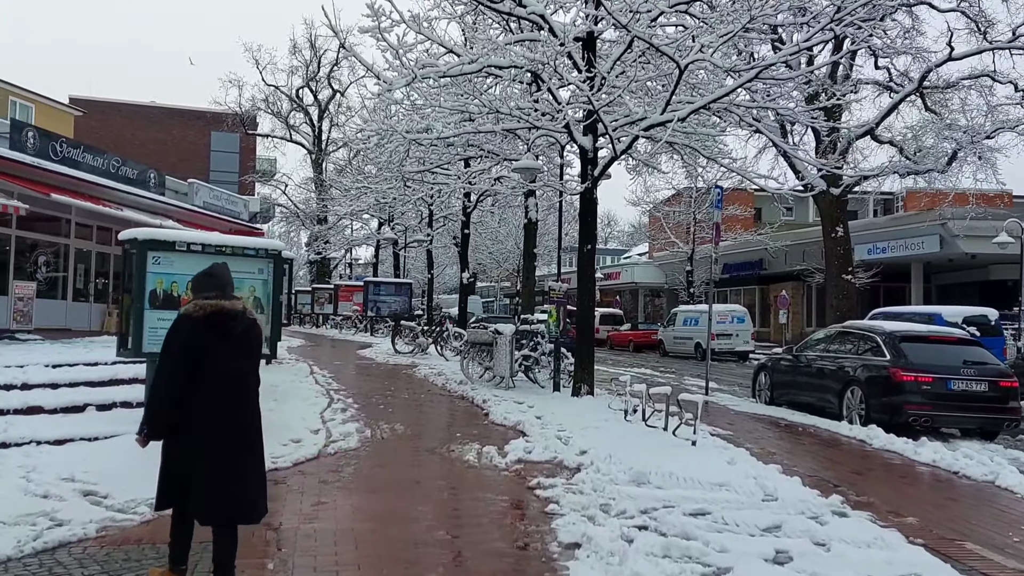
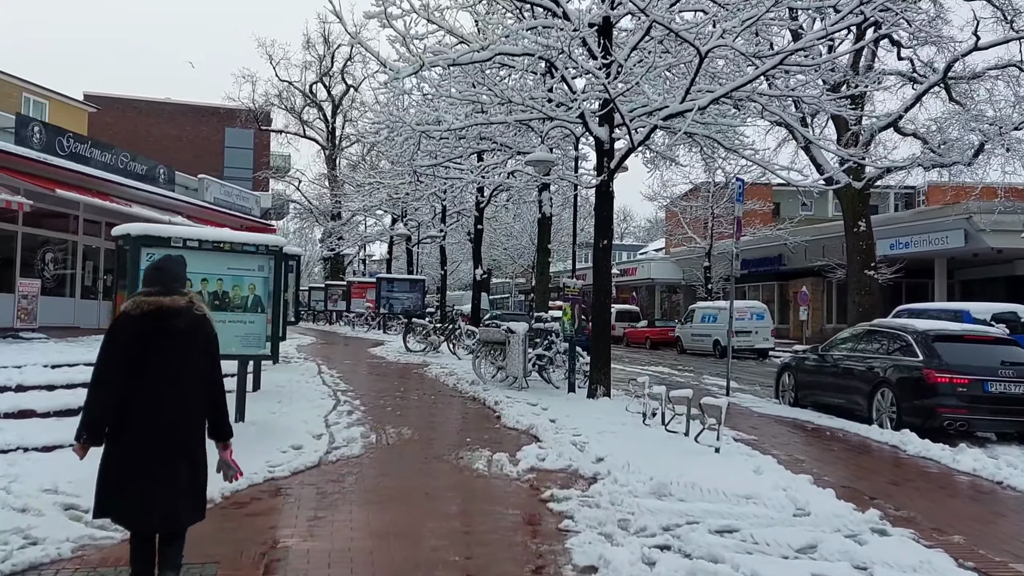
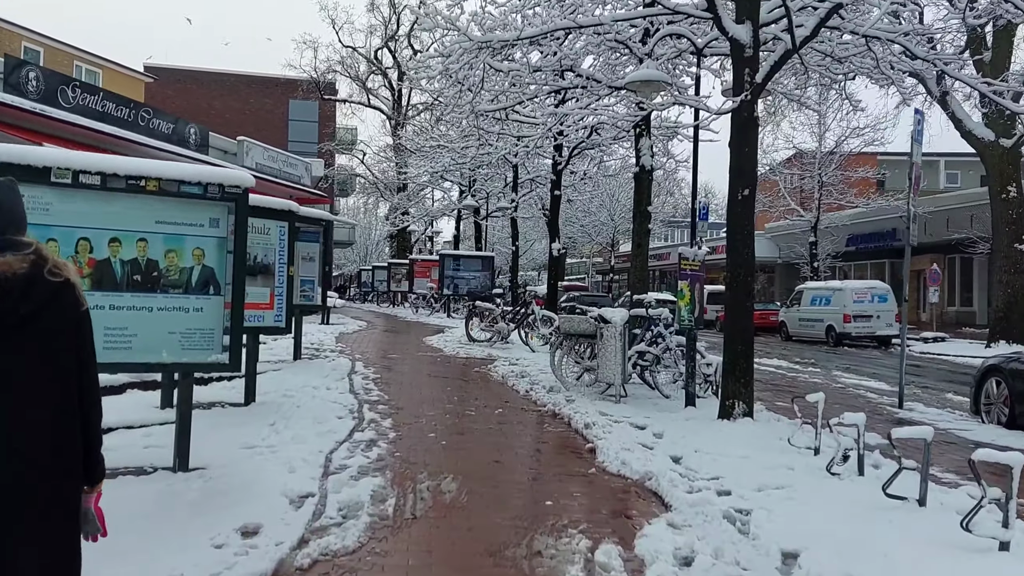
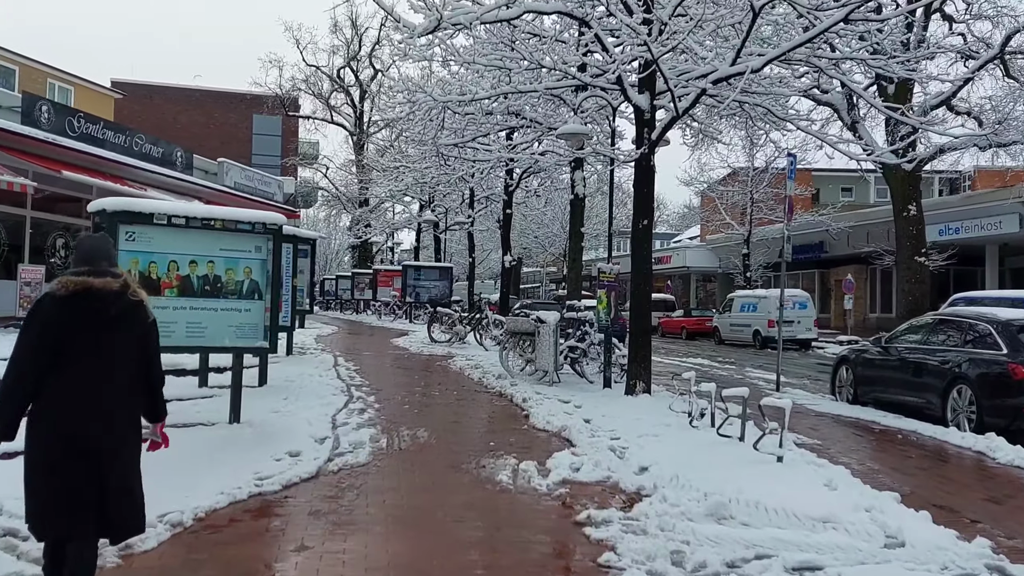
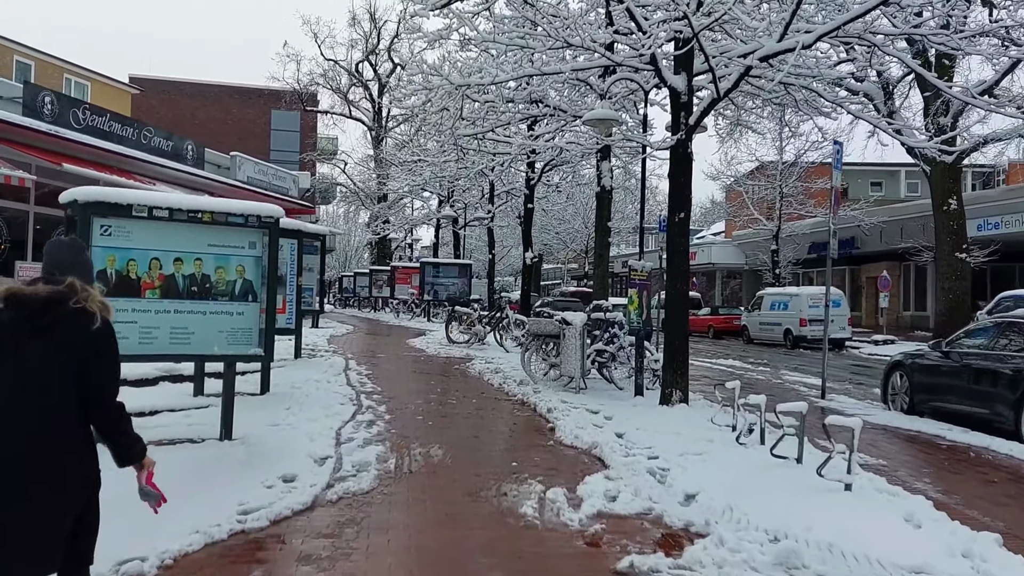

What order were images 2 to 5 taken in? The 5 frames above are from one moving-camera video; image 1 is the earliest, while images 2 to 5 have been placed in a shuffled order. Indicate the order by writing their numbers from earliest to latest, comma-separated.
2, 4, 5, 3
